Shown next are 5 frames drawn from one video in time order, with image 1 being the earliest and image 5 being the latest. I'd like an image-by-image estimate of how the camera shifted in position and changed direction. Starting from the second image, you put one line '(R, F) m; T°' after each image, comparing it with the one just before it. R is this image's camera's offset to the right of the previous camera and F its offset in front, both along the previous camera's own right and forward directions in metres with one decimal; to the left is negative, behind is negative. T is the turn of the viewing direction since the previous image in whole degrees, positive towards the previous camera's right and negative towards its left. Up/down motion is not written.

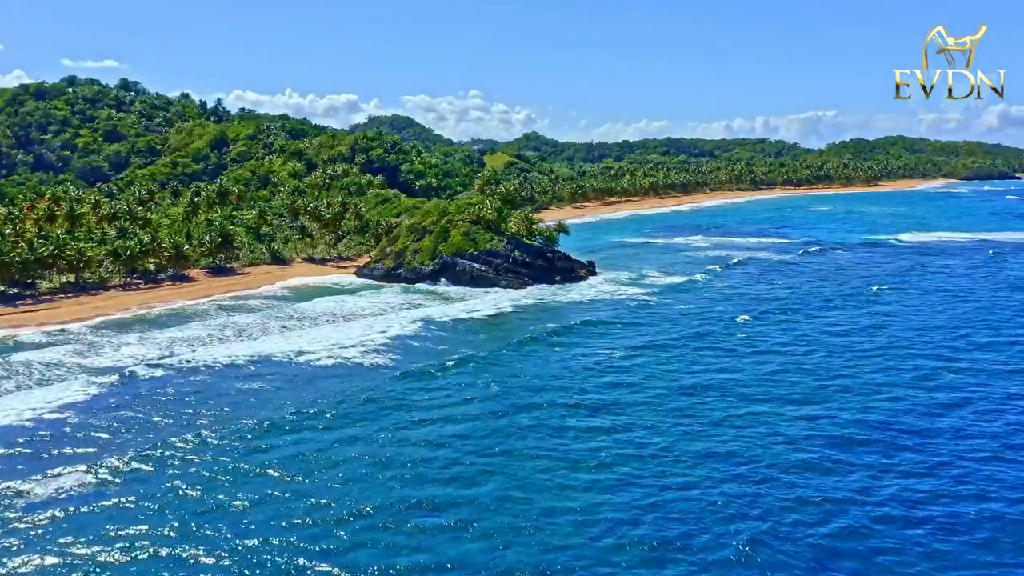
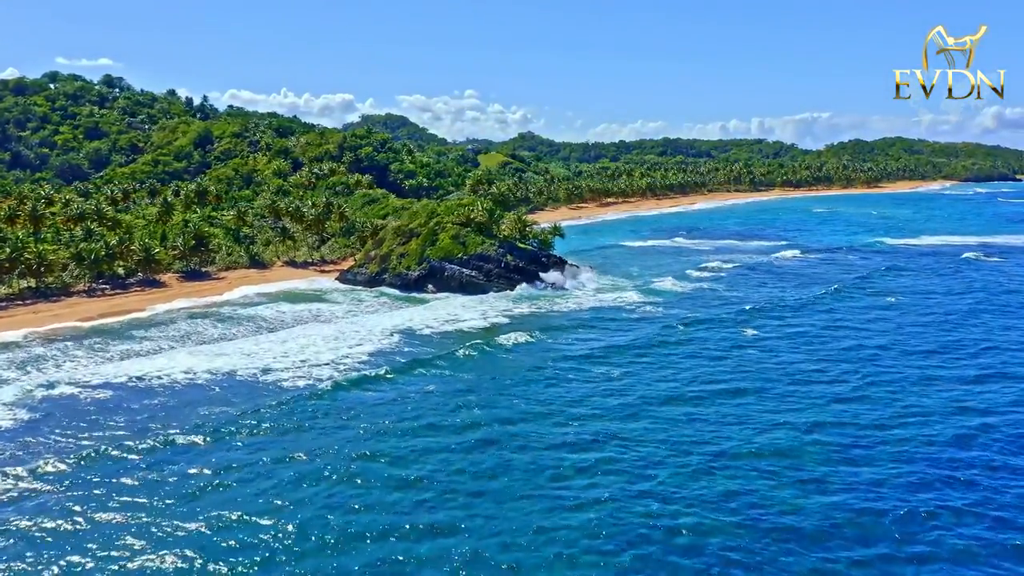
(+0.3, +3.1) m; 0°
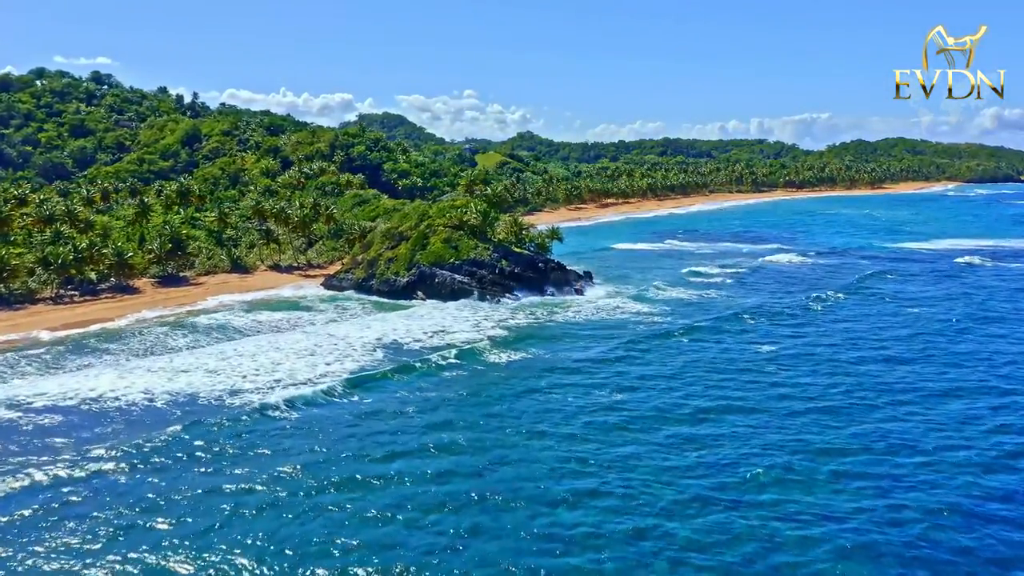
(+0.2, +2.9) m; 0°
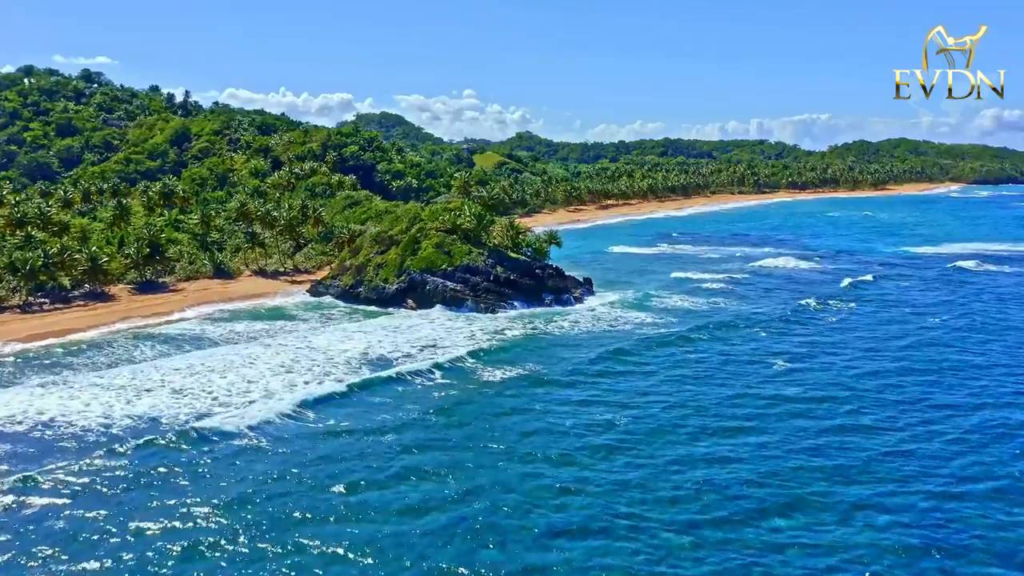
(+0.2, +2.5) m; 0°
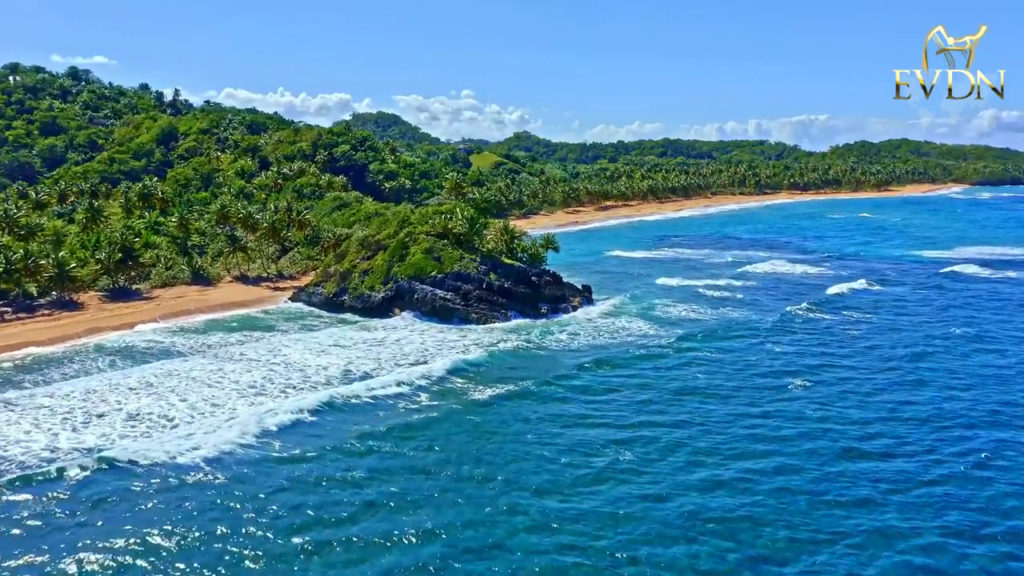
(+0.2, +2.7) m; 0°
